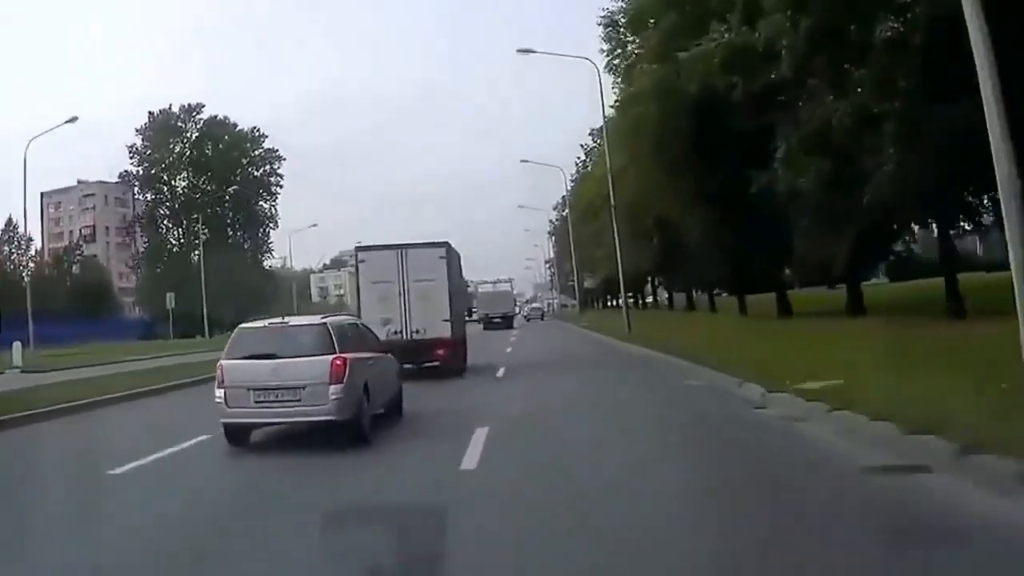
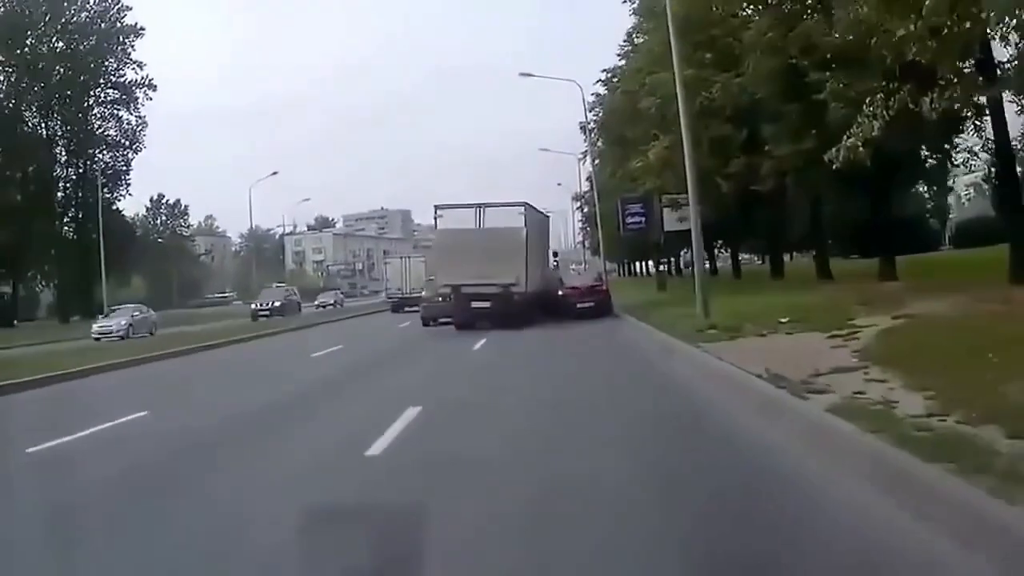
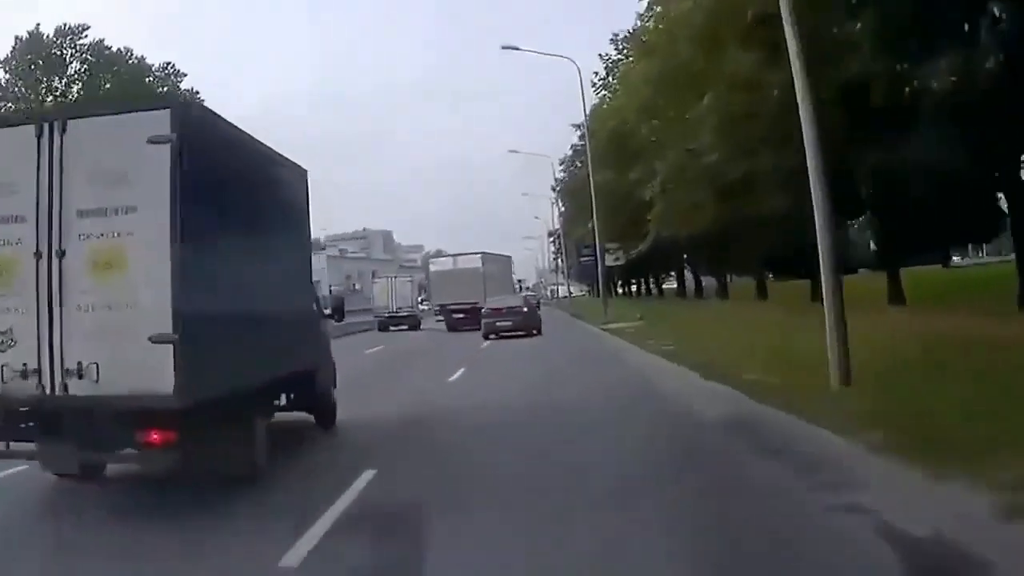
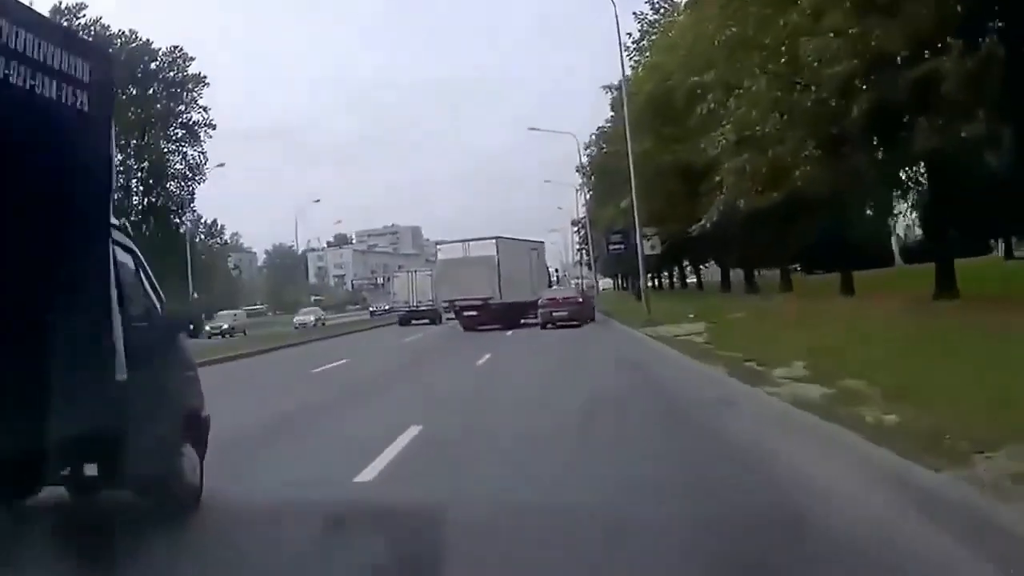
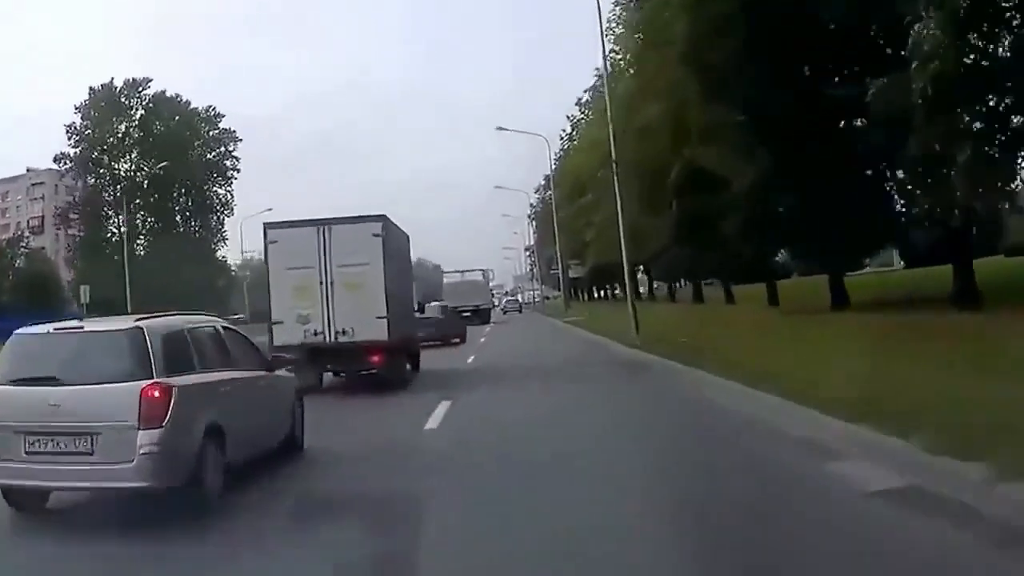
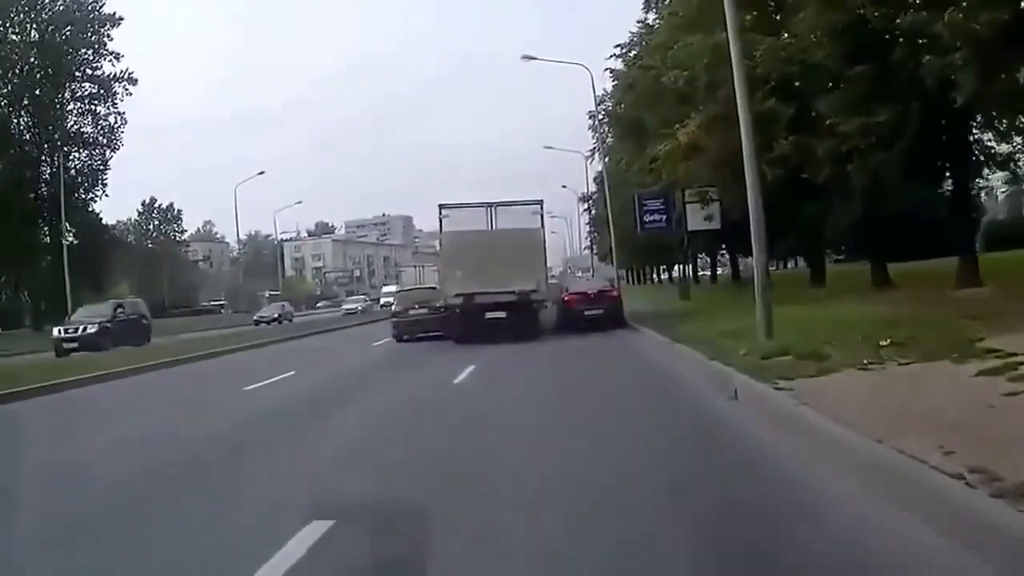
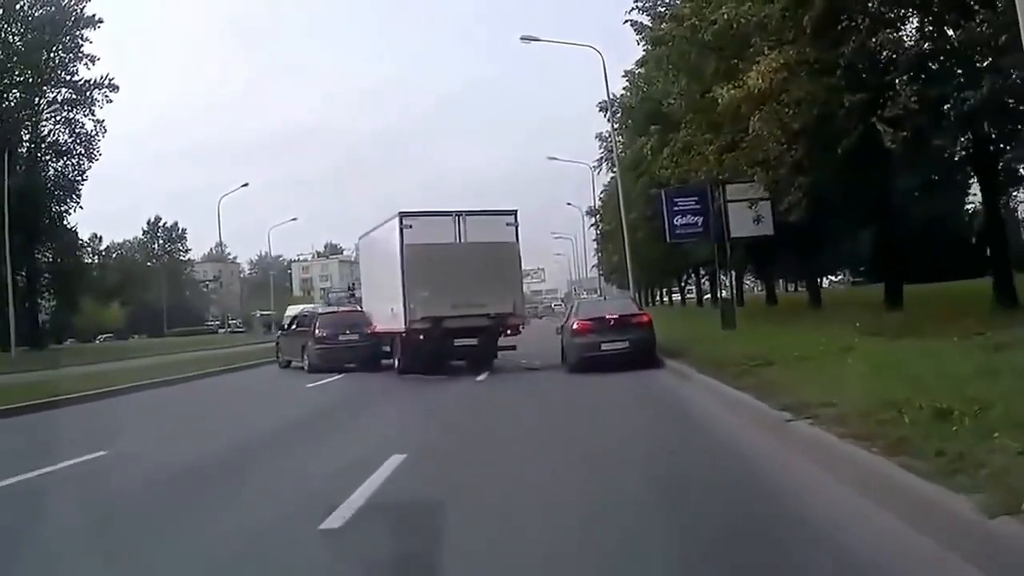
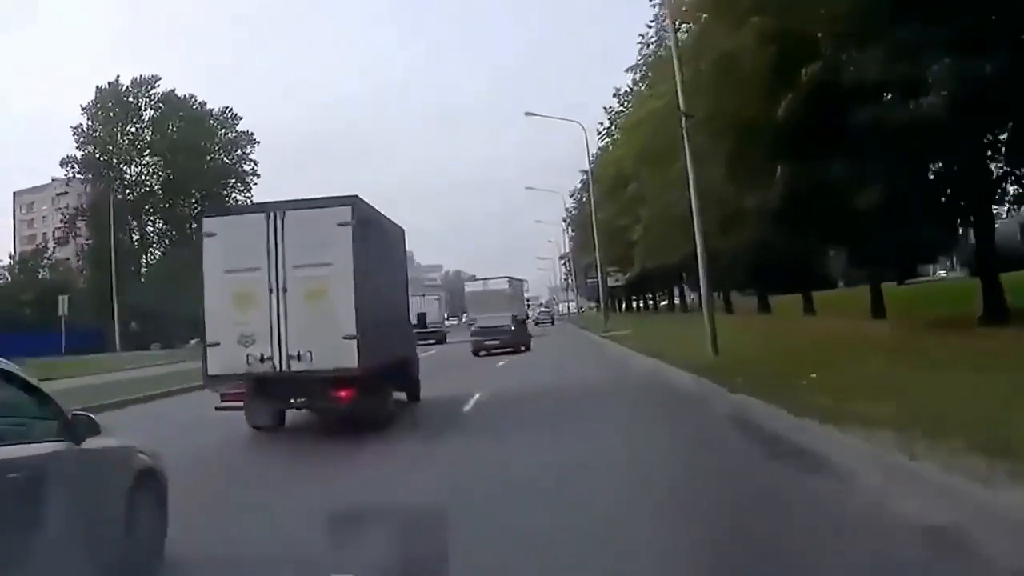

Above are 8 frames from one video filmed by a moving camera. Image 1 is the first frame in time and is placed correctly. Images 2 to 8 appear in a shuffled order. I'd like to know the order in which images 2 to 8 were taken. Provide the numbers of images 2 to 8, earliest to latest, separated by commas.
5, 8, 3, 4, 2, 6, 7
